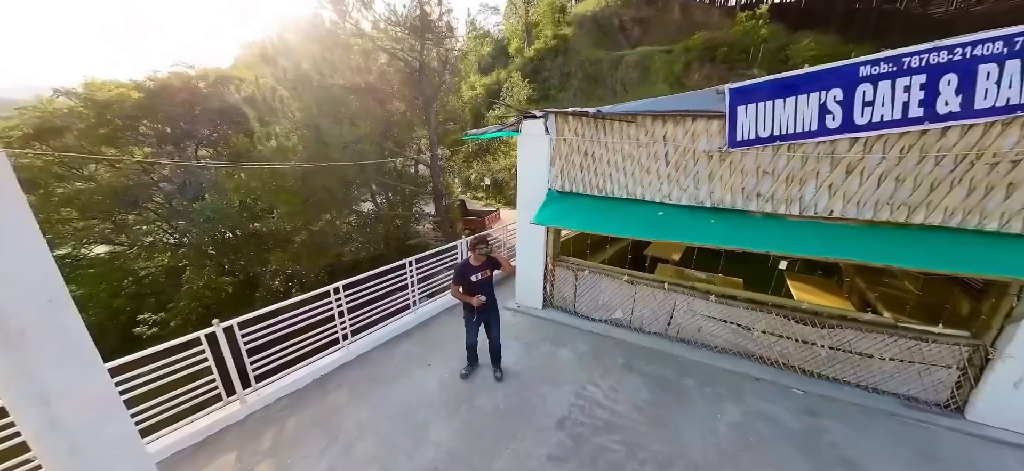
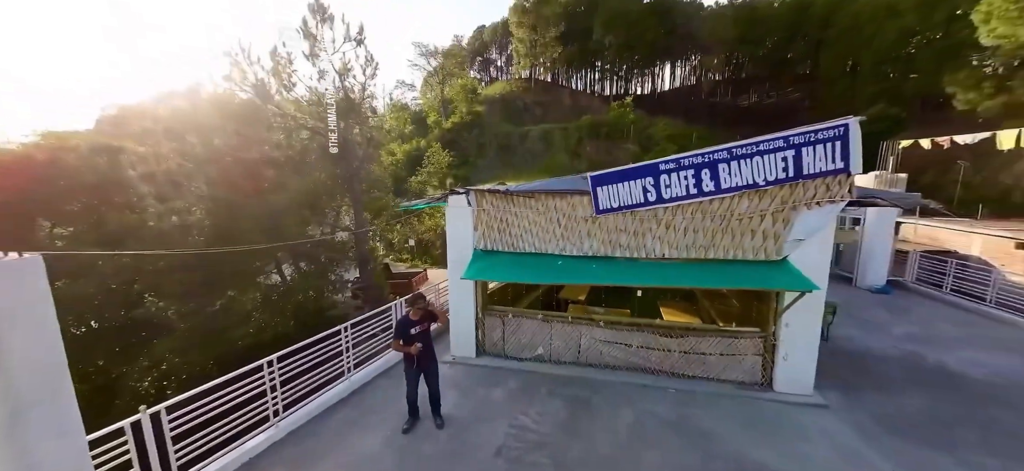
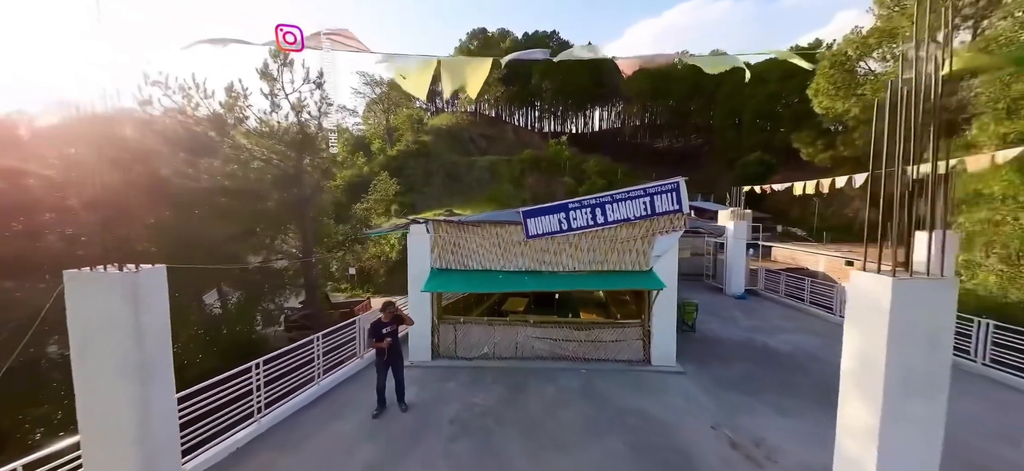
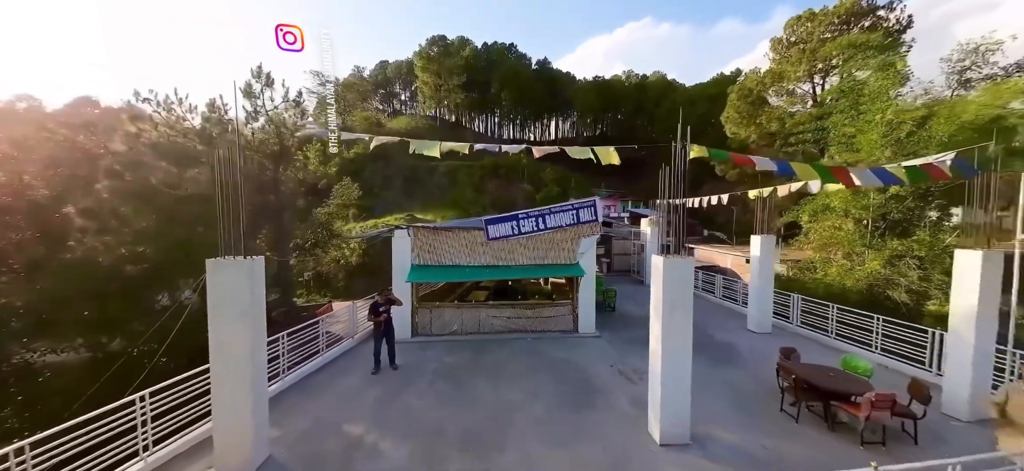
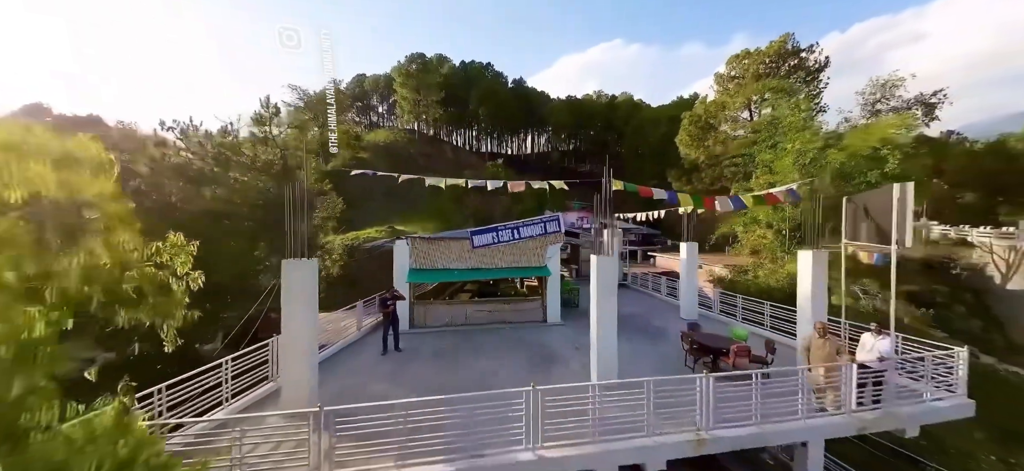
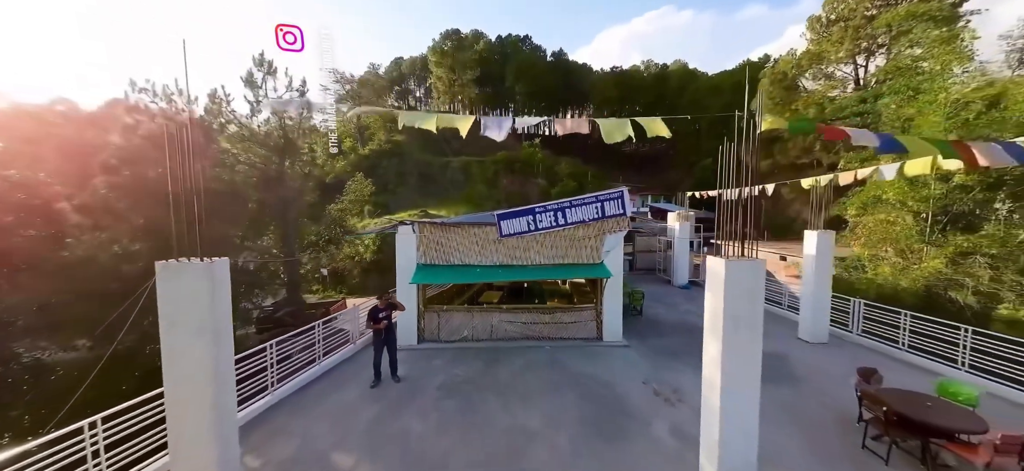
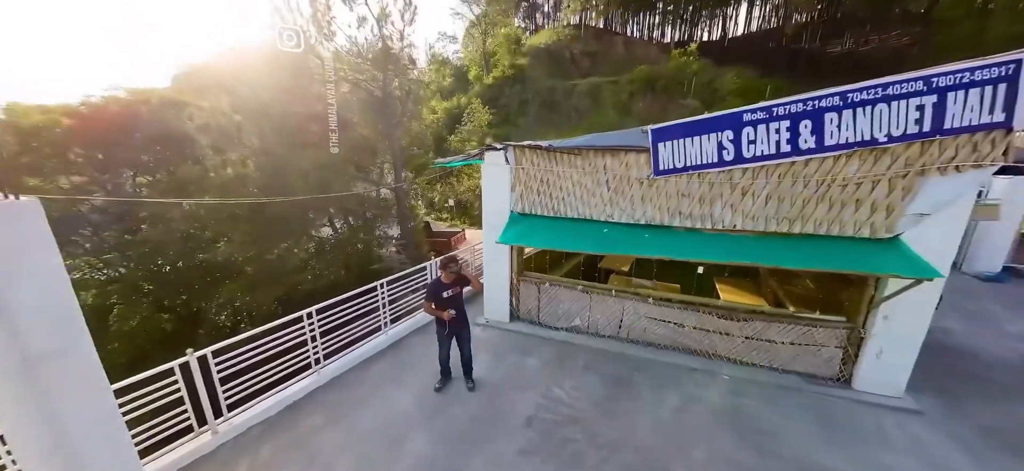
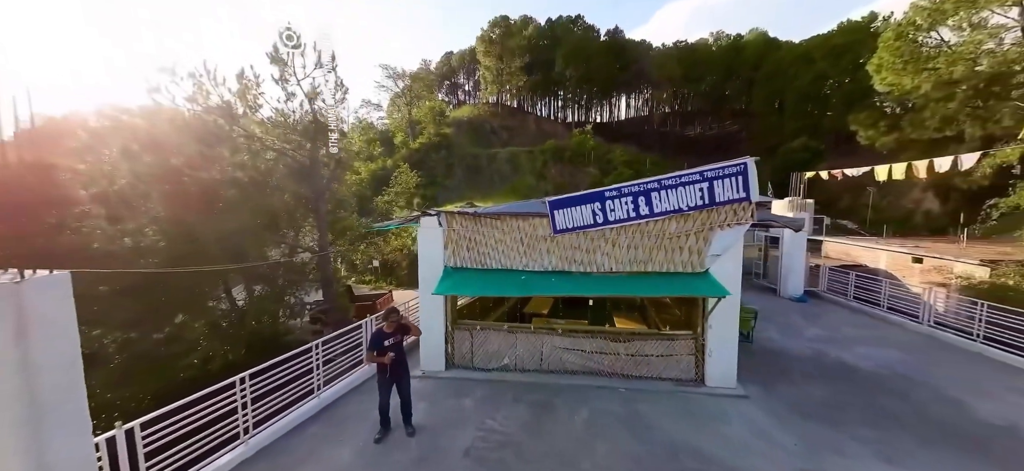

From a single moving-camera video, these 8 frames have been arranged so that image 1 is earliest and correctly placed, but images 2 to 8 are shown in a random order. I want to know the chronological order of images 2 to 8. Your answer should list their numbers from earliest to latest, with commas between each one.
7, 2, 8, 3, 6, 4, 5
